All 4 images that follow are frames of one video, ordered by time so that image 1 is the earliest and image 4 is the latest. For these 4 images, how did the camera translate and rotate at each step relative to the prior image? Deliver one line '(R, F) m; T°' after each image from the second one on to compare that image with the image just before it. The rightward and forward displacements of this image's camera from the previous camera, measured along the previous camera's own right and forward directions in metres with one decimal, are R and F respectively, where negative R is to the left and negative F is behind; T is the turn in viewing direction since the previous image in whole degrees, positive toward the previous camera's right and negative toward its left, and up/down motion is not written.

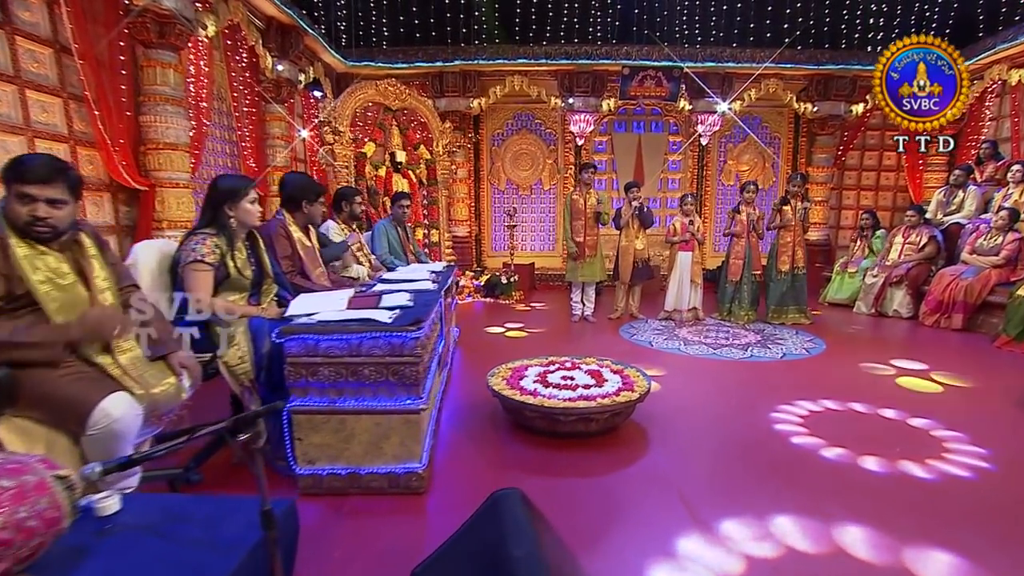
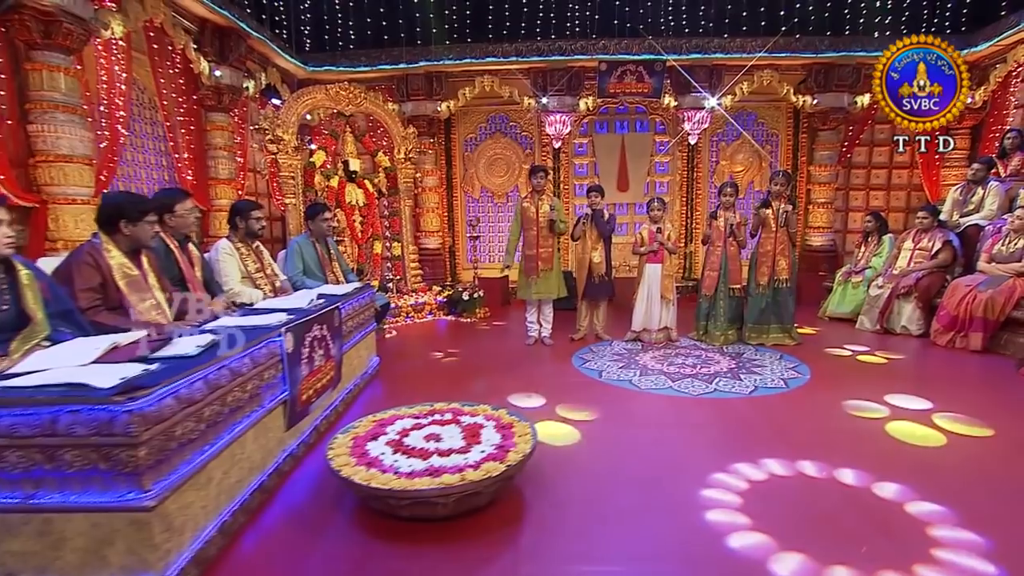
(+0.8, +0.7) m; -3°
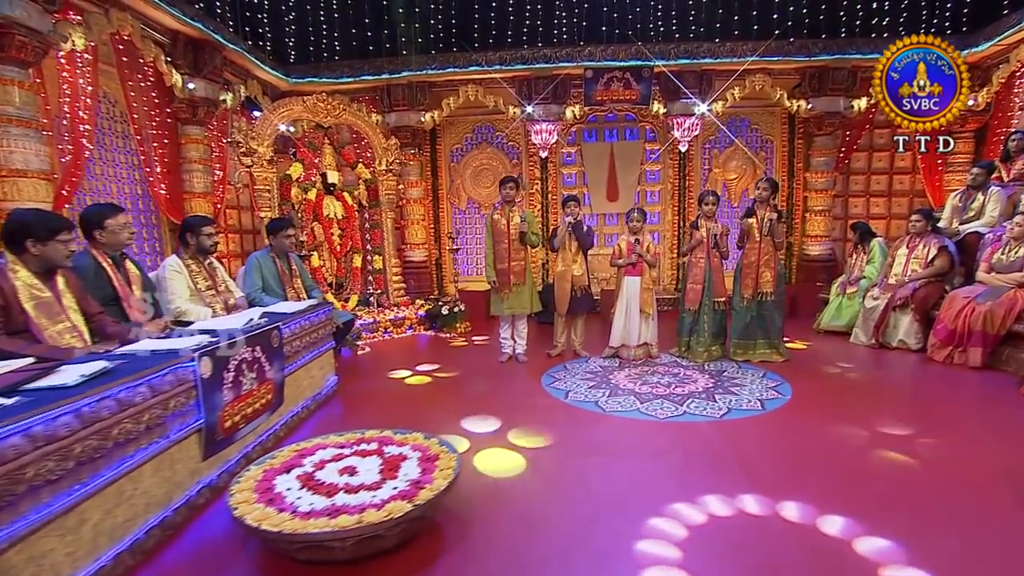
(+0.4, +0.2) m; -1°
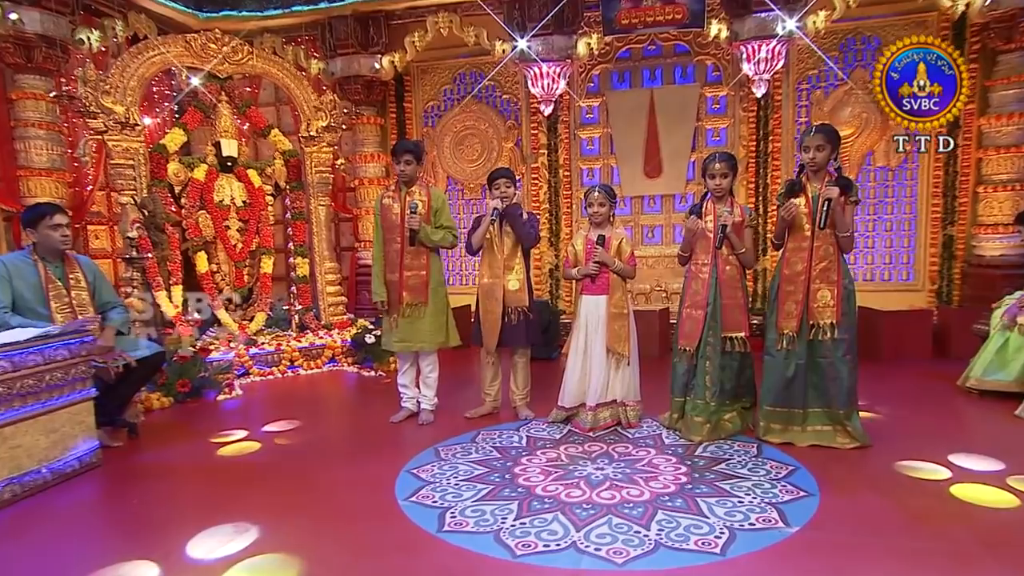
(+1.3, +2.3) m; -14°
